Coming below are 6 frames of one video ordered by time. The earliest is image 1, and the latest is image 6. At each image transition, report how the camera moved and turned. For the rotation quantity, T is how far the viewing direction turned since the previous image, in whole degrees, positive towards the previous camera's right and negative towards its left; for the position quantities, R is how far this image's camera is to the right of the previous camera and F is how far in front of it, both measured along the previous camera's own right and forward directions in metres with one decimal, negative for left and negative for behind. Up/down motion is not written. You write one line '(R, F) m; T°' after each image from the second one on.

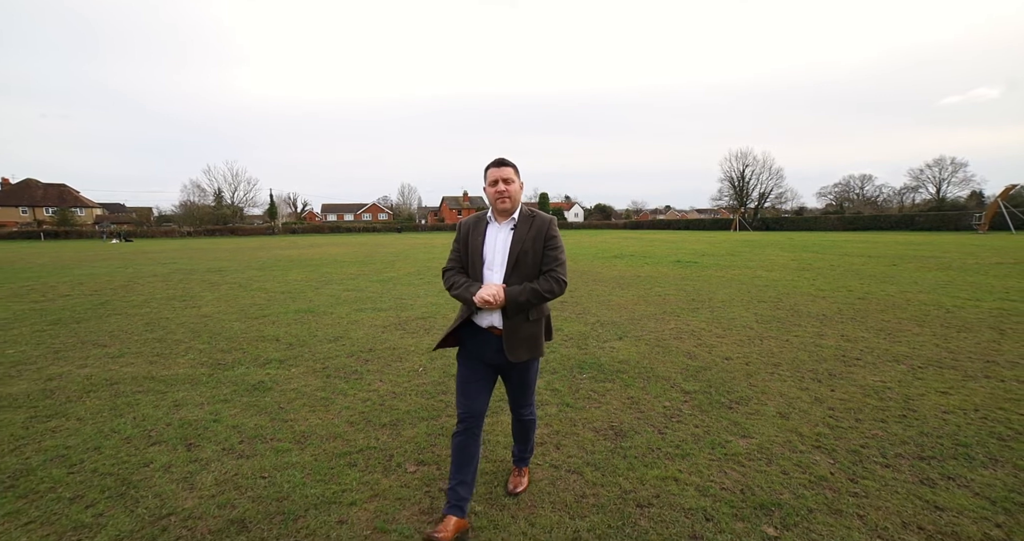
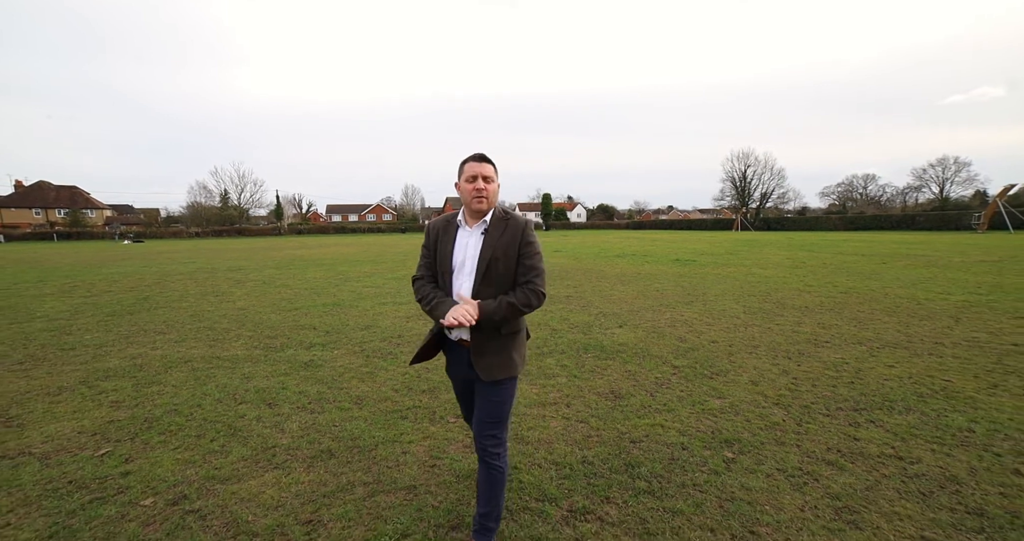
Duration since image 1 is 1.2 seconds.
(-0.2, -0.8) m; 0°
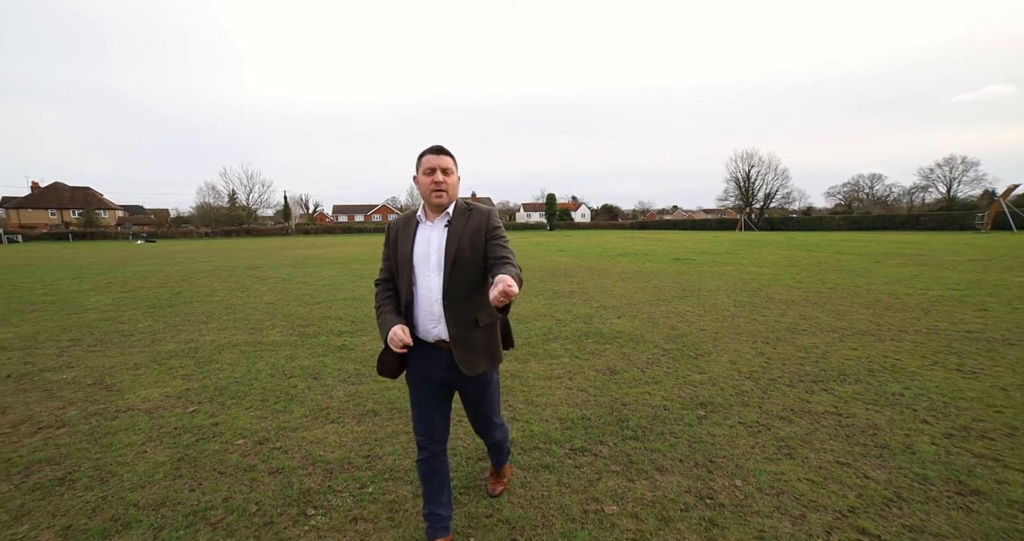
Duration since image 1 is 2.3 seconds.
(-0.1, -0.7) m; -1°
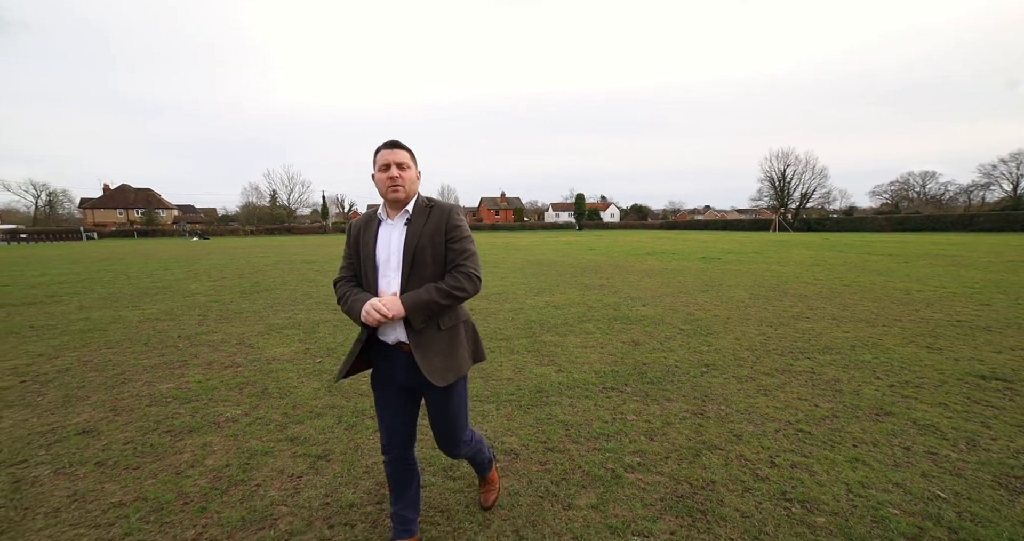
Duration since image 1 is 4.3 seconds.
(-0.2, -1.3) m; -4°
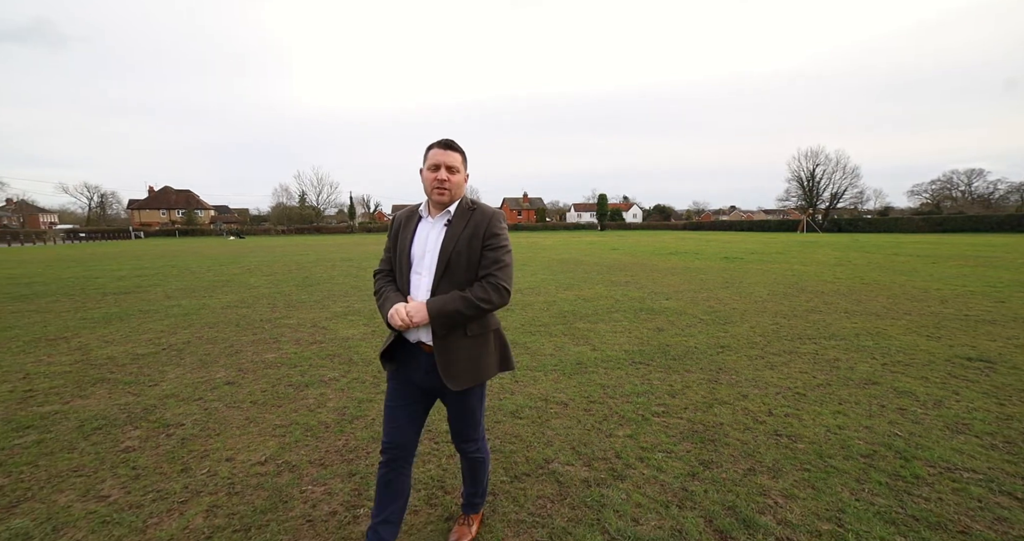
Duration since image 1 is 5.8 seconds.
(-0.3, -0.9) m; -3°
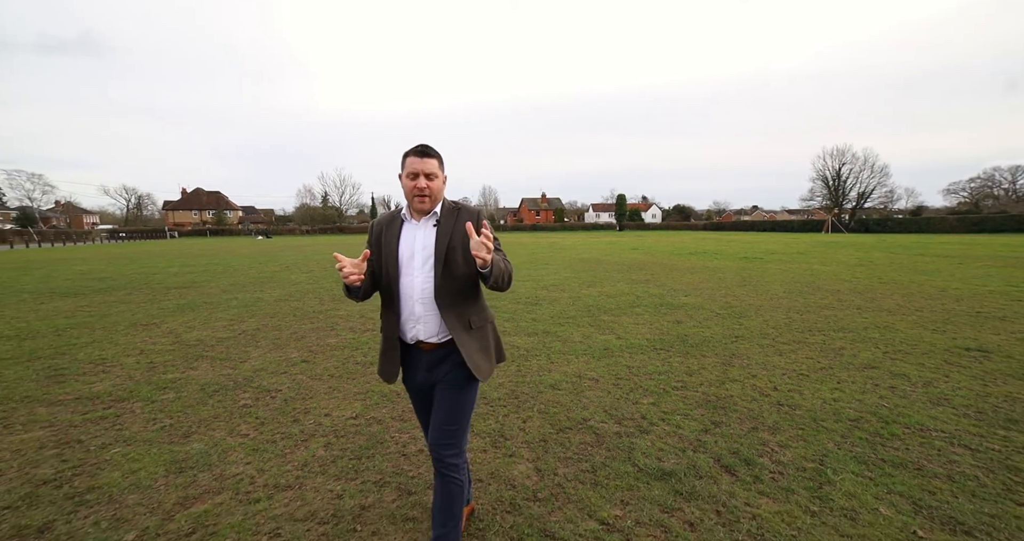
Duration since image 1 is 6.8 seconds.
(-0.2, -0.7) m; -2°
